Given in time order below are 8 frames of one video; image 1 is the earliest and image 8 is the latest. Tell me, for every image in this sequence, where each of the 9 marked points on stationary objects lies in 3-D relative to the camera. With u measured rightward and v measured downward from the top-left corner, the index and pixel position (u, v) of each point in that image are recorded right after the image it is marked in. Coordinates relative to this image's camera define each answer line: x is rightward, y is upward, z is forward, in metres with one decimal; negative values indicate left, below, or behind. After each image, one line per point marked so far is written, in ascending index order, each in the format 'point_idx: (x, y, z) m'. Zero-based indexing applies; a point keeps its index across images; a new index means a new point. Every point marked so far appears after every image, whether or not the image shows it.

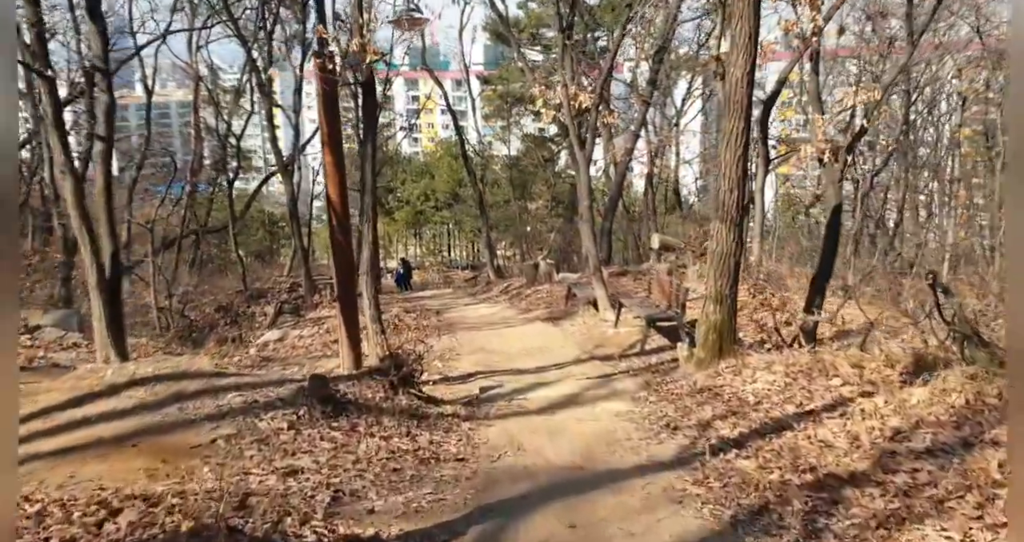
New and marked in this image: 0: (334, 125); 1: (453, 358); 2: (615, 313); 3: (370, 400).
0: (-1.8, +1.5, +7.8) m
1: (-0.8, -1.2, +10.7) m
2: (+1.7, -0.7, +12.9) m
3: (-1.2, -1.1, +6.4) m
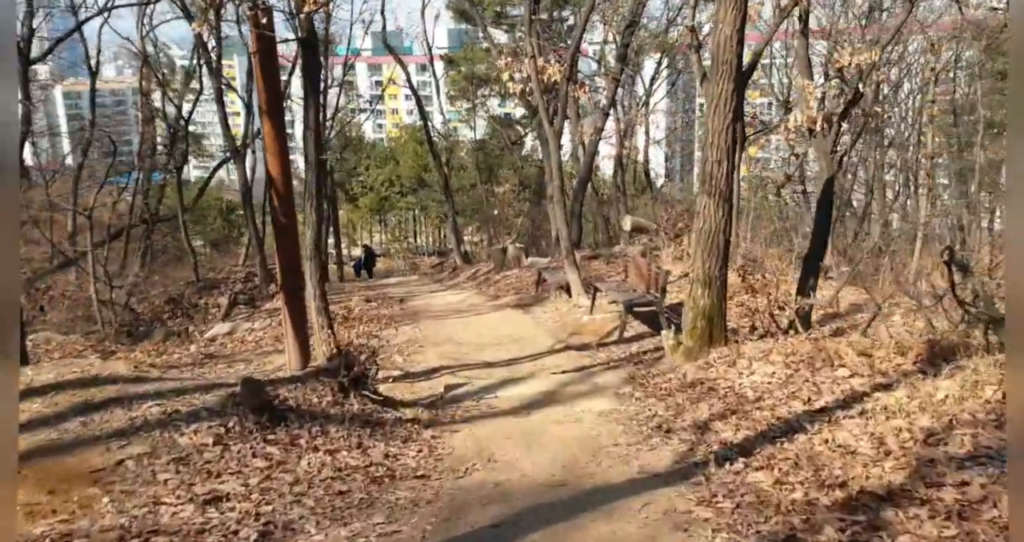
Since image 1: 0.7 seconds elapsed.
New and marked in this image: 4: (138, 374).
0: (-2.1, +1.6, +6.9) m
1: (-1.2, -1.0, +9.8) m
2: (+1.2, -0.5, +12.1) m
3: (-1.4, -1.0, +5.5) m
4: (-3.0, -0.9, +6.3) m
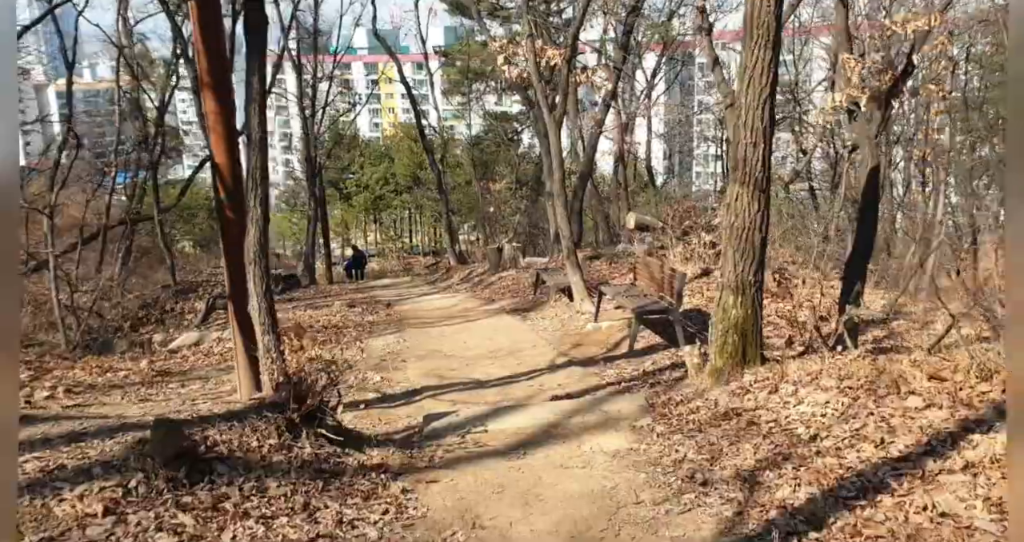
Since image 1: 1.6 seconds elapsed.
0: (-2.2, +1.6, +5.7) m
1: (-1.3, -1.1, +8.6) m
2: (+1.1, -0.5, +10.9) m
3: (-1.4, -1.0, +4.3) m
4: (-3.1, -0.9, +5.1) m
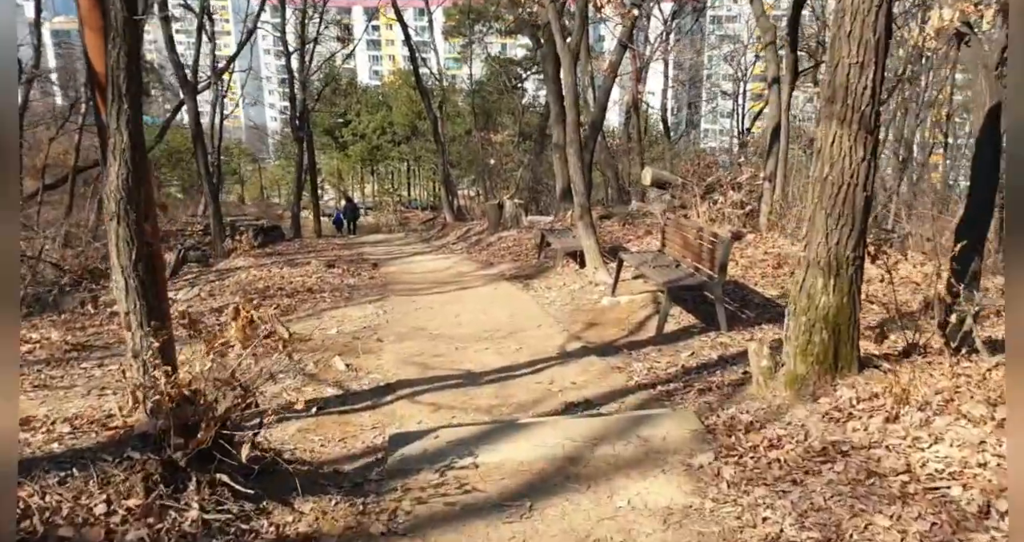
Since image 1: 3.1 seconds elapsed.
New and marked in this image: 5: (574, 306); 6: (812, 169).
0: (-2.1, +1.8, +3.9) m
1: (-1.3, -0.7, +7.0) m
2: (+1.2, -0.1, +9.2) m
3: (-1.4, -0.9, +2.7) m
4: (-3.1, -0.7, +3.4) m
5: (+0.7, -0.4, +8.6) m
6: (+1.8, +0.6, +4.5) m
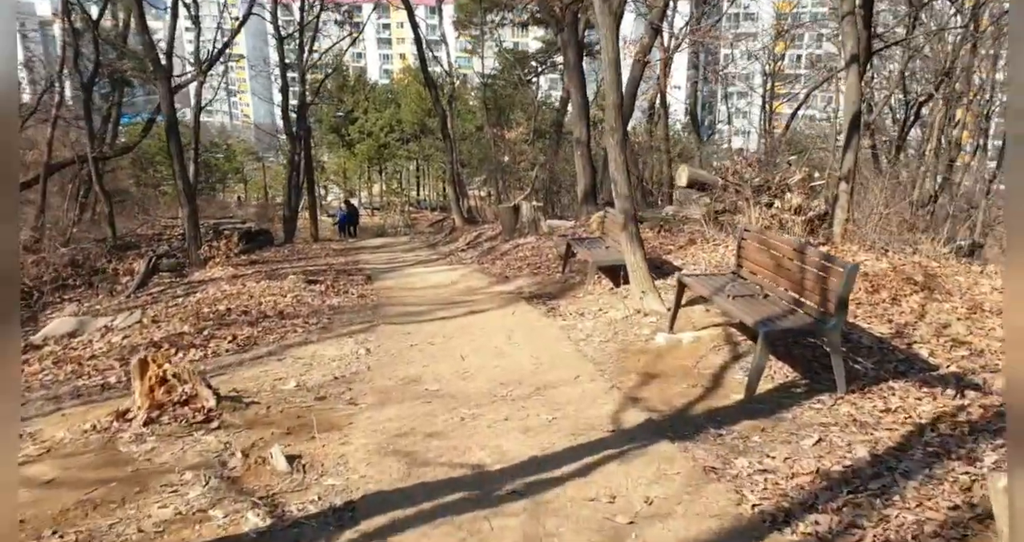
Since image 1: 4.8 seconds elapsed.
0: (-2.0, +1.6, +1.8) m
1: (-1.1, -0.9, +4.9) m
2: (+1.4, -0.3, +7.1) m
3: (-1.3, -1.1, +0.6) m
4: (-2.9, -0.9, +1.3) m
5: (+0.9, -0.6, +6.5) m
6: (+1.9, +0.4, +2.4) m
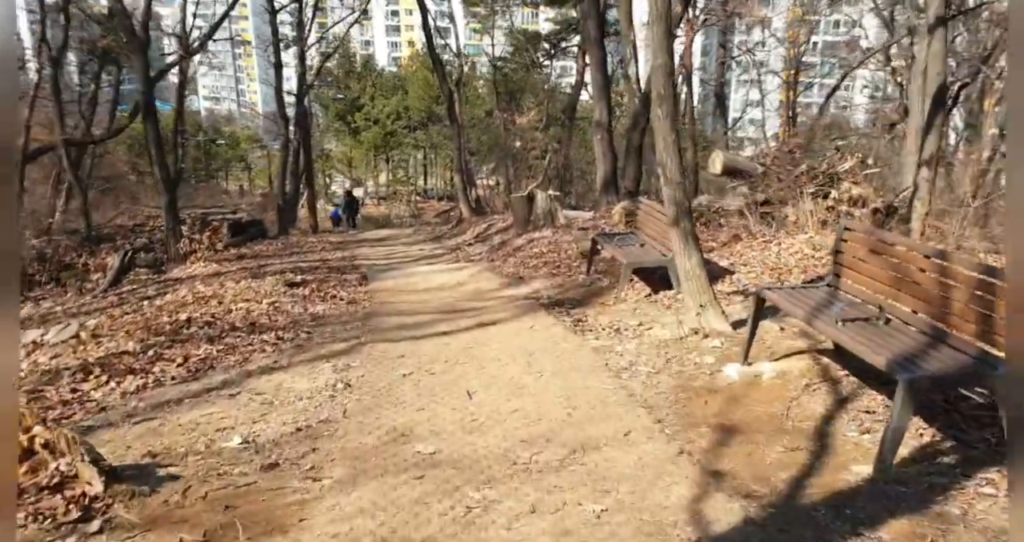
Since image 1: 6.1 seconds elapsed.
0: (-1.9, +1.5, +0.2) m
1: (-1.0, -1.0, +3.4) m
2: (+1.5, -0.4, +5.5) m
3: (-1.2, -1.2, -0.9) m
4: (-2.8, -1.0, -0.2) m
5: (+1.0, -0.7, +4.9) m
6: (+2.0, +0.2, +0.8) m
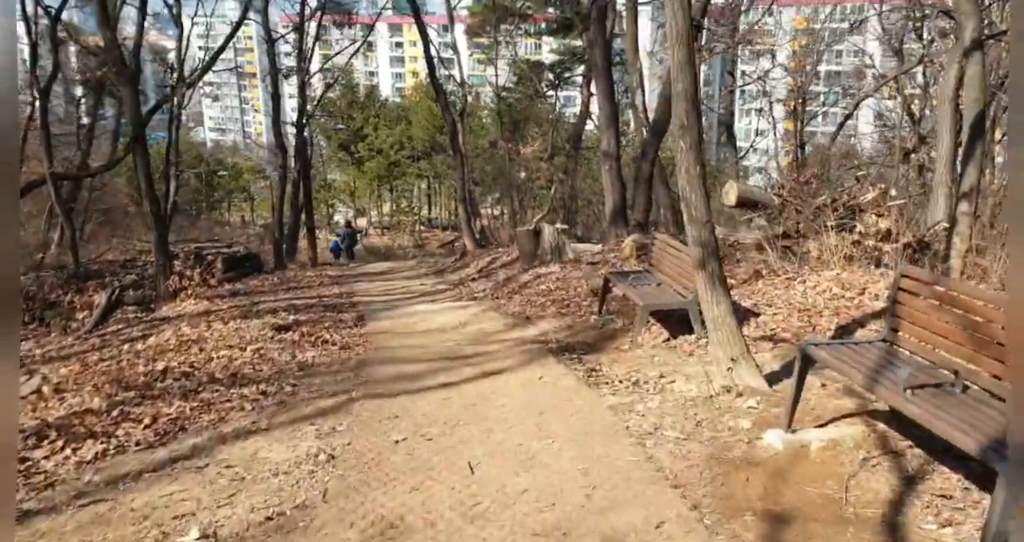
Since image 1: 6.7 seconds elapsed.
0: (-1.8, +1.3, -0.3) m
1: (-0.9, -1.2, +2.7) m
2: (+1.6, -0.7, +4.9) m
3: (-1.2, -1.3, -1.6) m
4: (-2.8, -1.1, -0.8) m
5: (+1.1, -1.0, +4.3) m
6: (+2.0, +0.1, +0.2) m
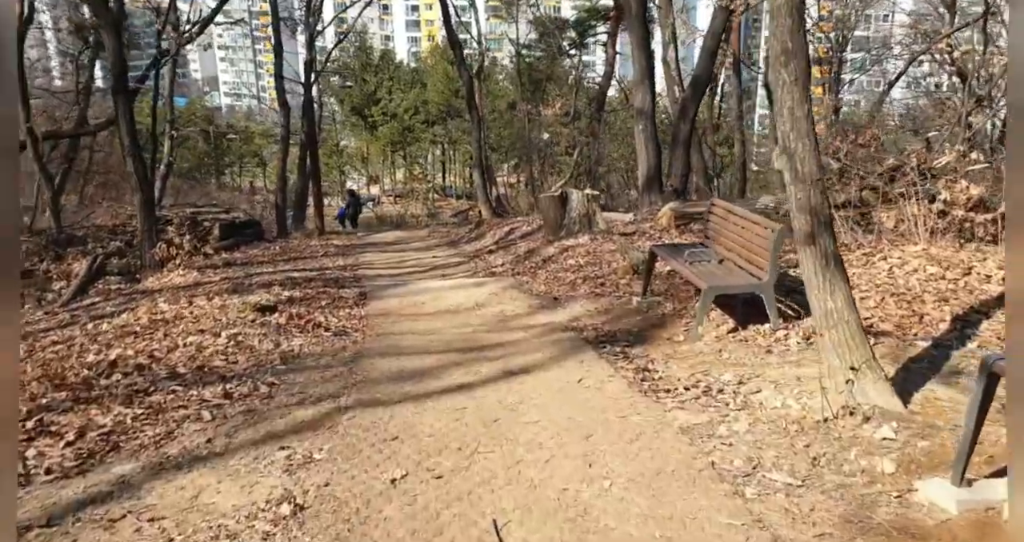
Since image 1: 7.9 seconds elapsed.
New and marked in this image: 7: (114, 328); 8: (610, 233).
0: (-1.7, +1.2, -1.7) m
1: (-0.8, -1.2, +1.4) m
2: (+1.8, -0.6, +3.5) m
3: (-1.2, -1.4, -2.9) m
4: (-2.8, -1.2, -2.1) m
5: (+1.3, -0.9, +2.9) m
6: (+2.1, 0.0, -1.2) m
7: (-3.7, -0.5, +7.2) m
8: (+1.3, +0.5, +10.4) m
